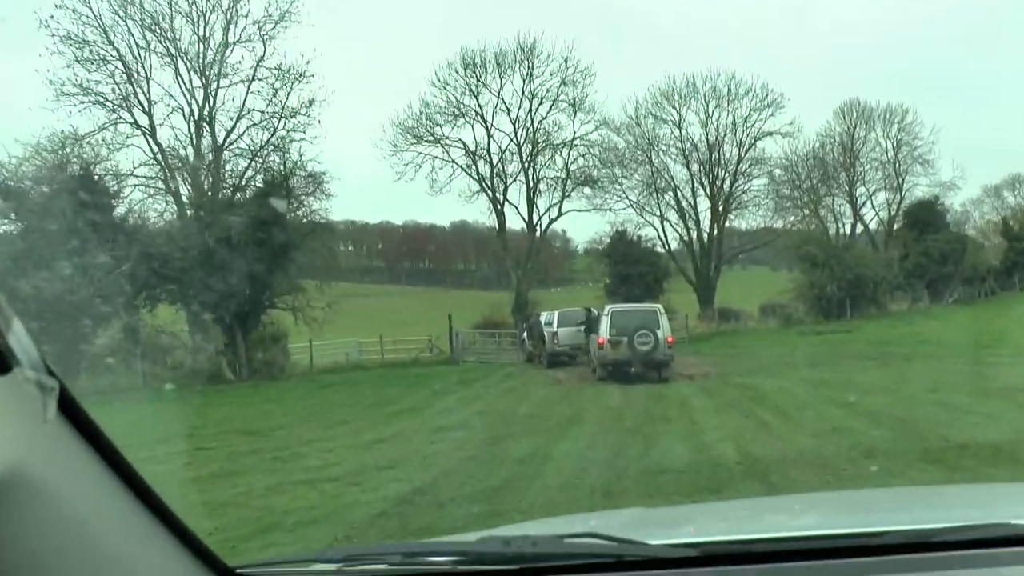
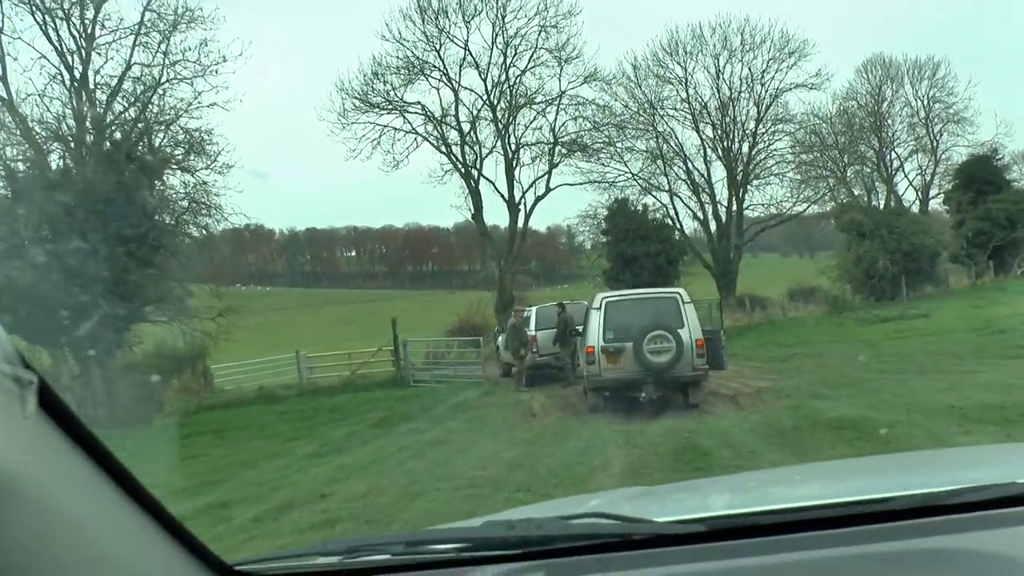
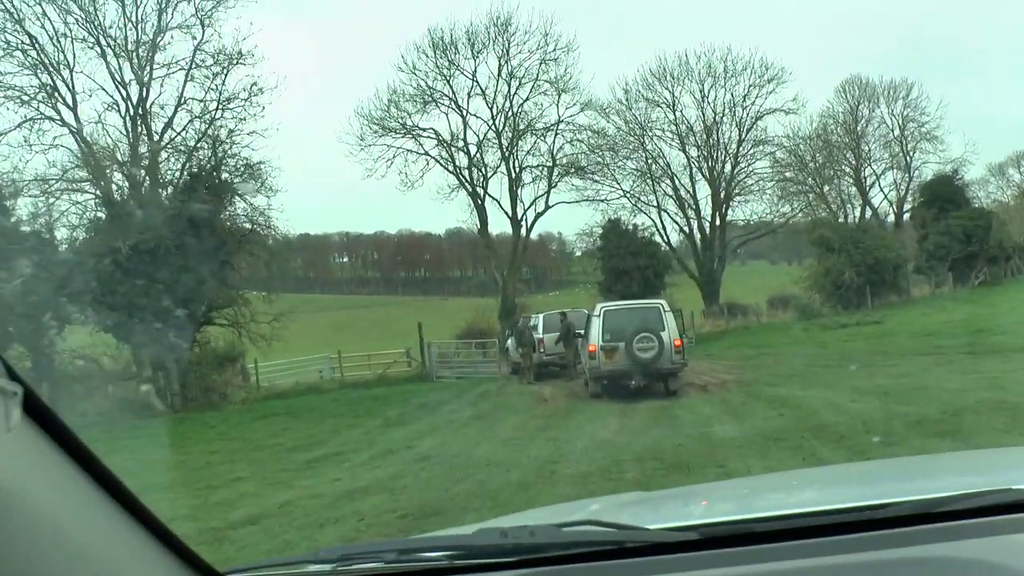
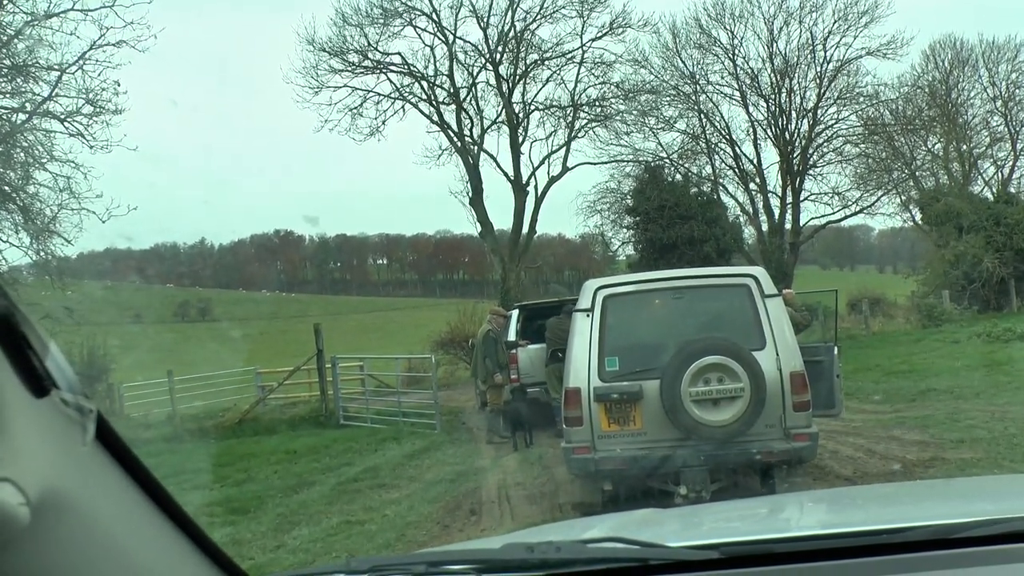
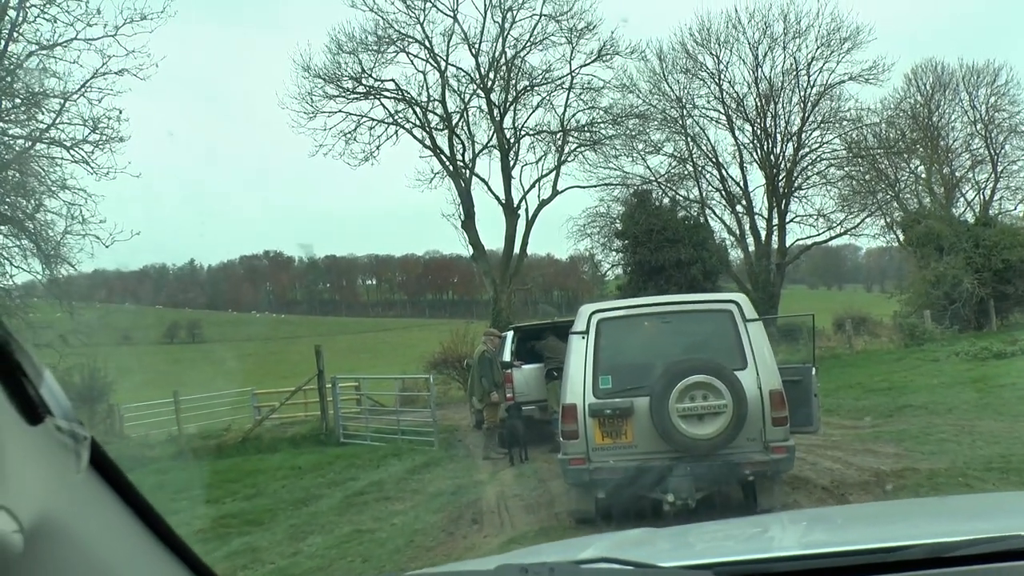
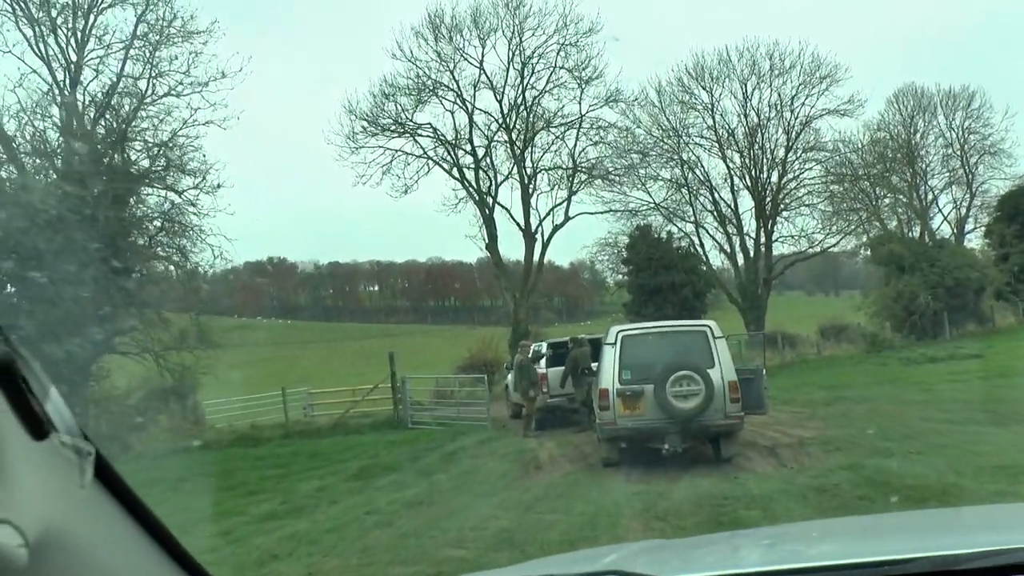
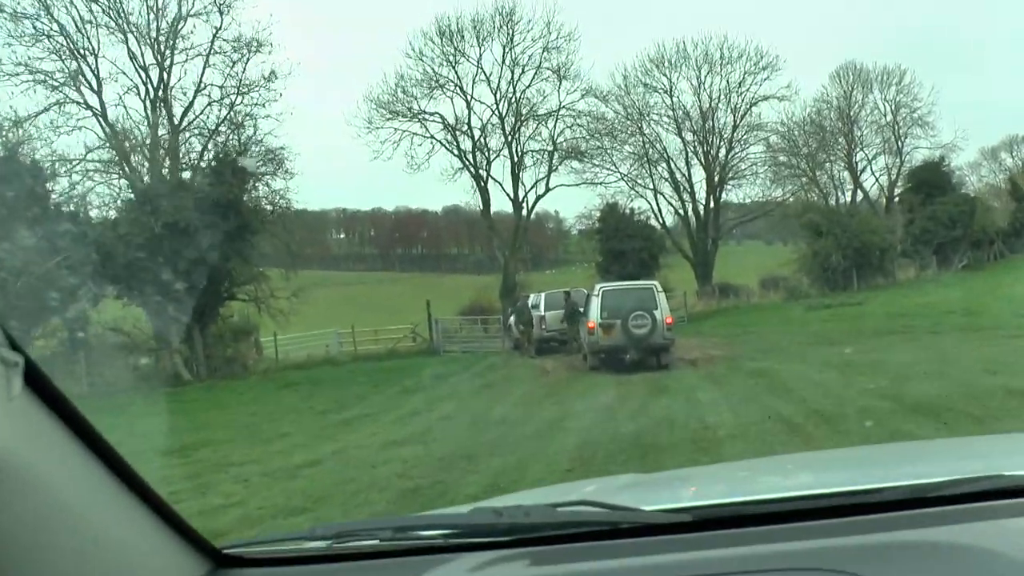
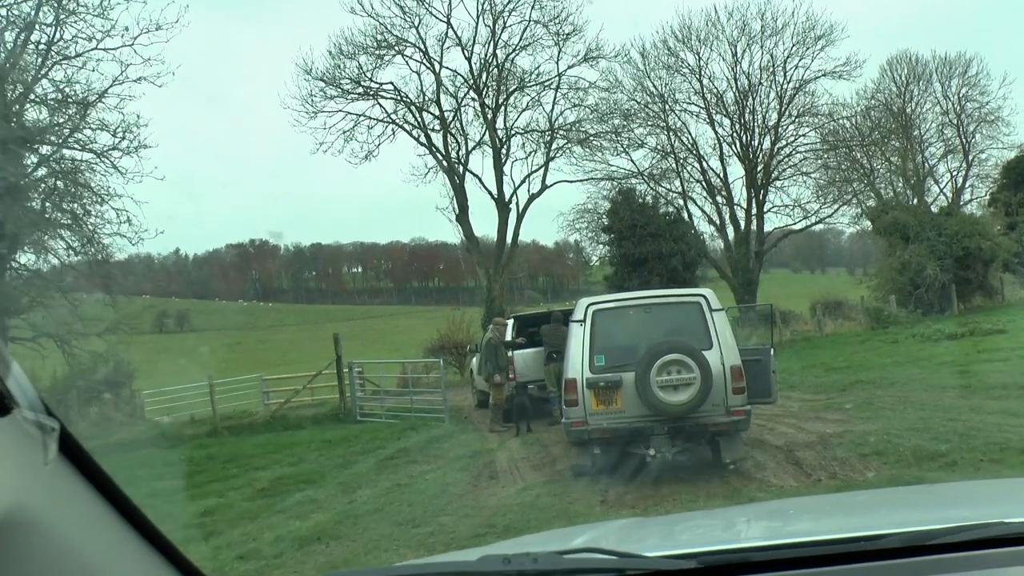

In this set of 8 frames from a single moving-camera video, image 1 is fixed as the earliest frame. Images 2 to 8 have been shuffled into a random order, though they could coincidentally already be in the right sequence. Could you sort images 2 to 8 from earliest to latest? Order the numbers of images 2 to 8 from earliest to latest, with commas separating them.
7, 3, 2, 6, 8, 5, 4
